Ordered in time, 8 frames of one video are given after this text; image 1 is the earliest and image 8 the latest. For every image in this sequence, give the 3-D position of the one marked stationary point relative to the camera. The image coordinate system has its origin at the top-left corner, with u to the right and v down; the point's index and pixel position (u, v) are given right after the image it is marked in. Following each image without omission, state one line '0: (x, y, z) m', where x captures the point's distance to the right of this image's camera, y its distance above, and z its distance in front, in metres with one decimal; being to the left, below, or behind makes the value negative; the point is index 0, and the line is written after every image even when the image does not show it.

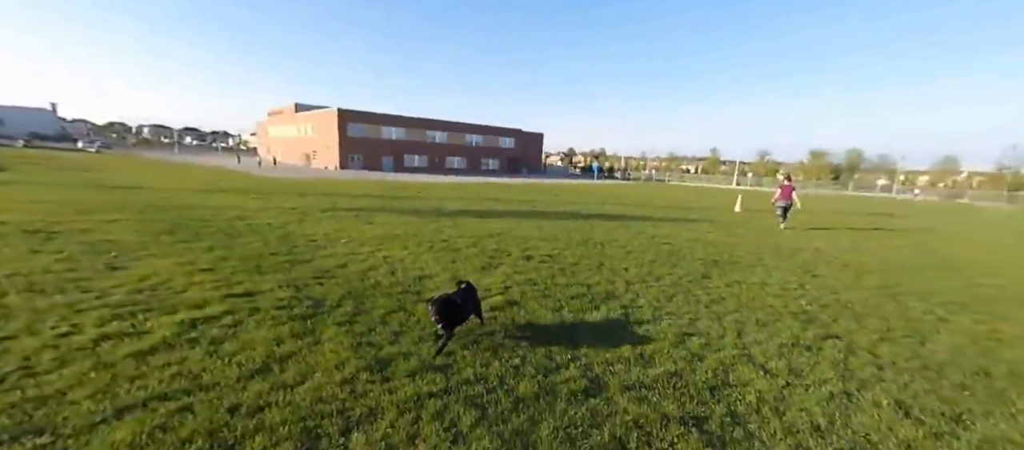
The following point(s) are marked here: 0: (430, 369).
0: (-0.9, -1.5, +3.8) m
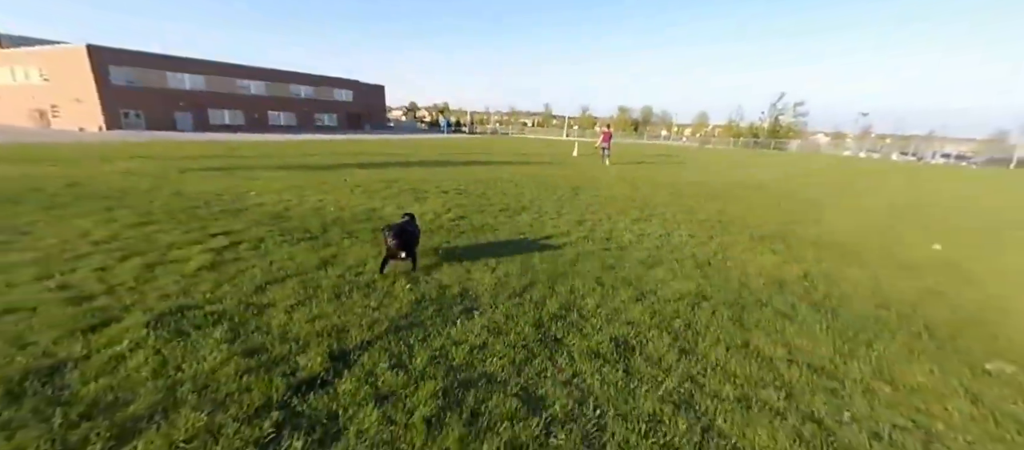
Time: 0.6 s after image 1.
0: (-1.0, -0.4, +5.5) m
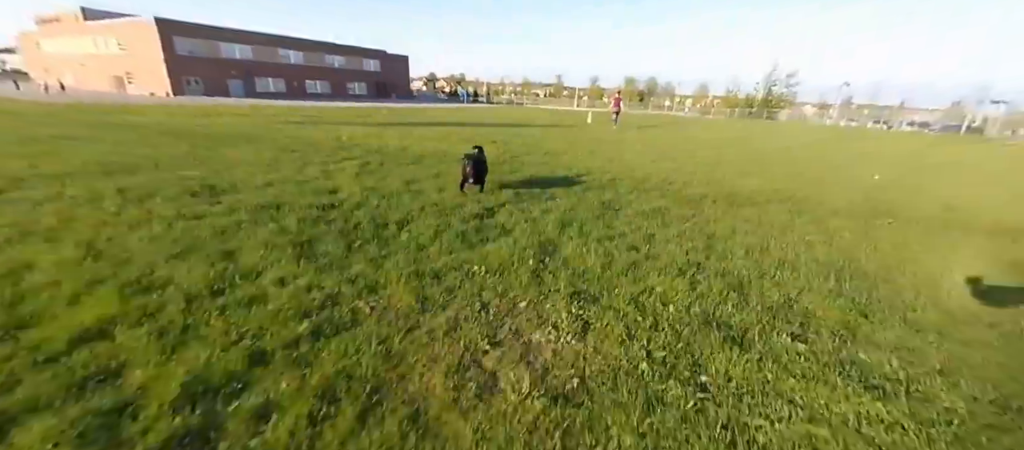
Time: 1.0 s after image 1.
0: (0.0, +0.8, +7.4) m
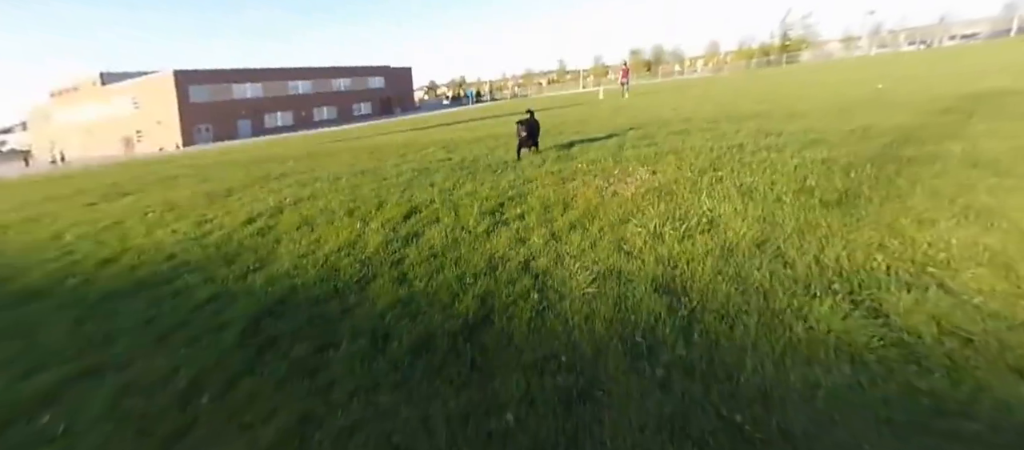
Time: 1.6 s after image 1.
0: (+1.2, +2.1, +9.5) m
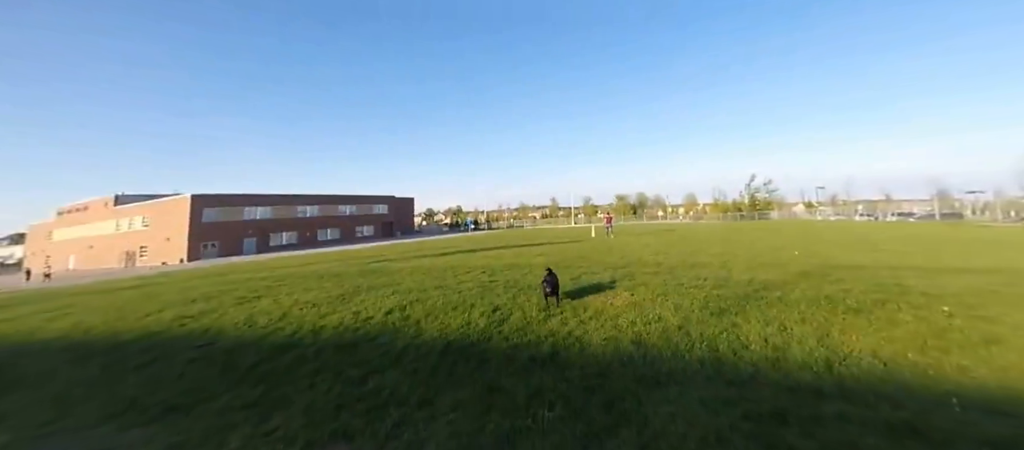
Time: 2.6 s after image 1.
0: (+2.0, -1.5, +13.4) m
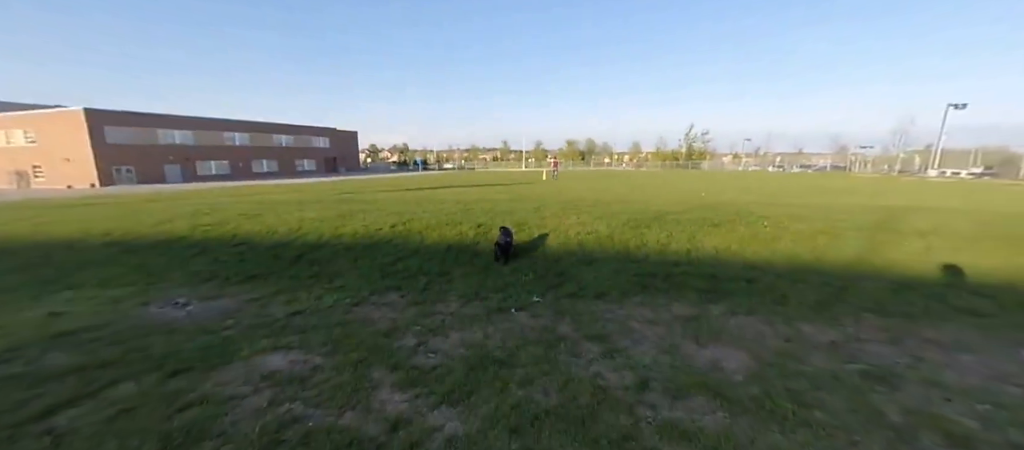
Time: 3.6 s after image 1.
0: (+0.7, +0.9, +16.3) m
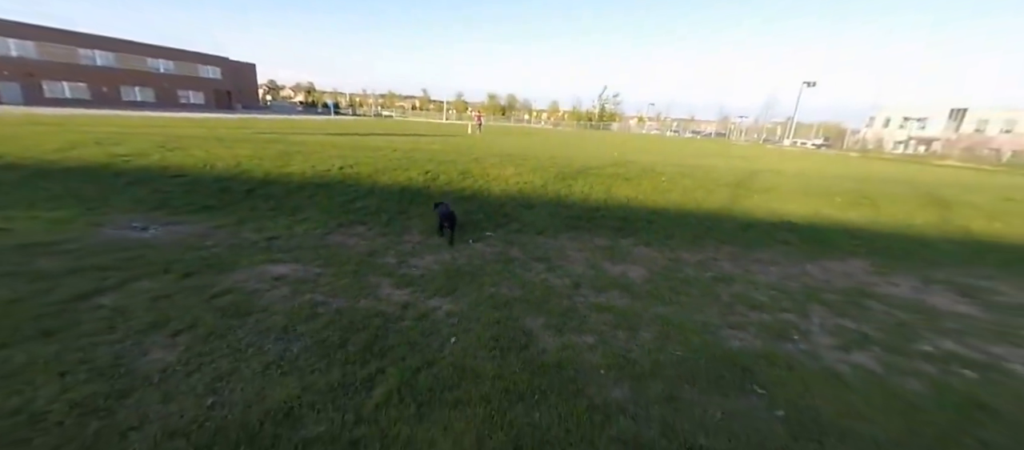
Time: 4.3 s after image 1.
0: (-2.0, +3.0, +17.3) m
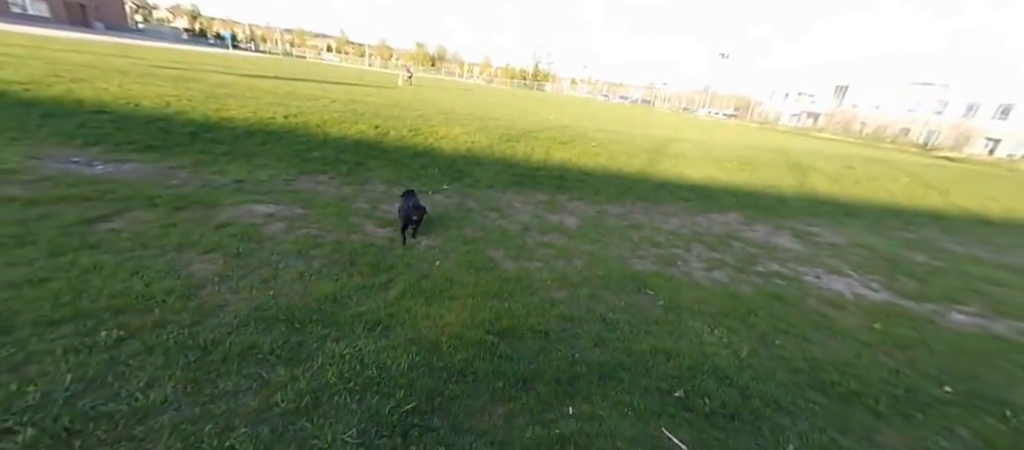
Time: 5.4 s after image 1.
0: (-4.4, +5.1, +17.5) m
